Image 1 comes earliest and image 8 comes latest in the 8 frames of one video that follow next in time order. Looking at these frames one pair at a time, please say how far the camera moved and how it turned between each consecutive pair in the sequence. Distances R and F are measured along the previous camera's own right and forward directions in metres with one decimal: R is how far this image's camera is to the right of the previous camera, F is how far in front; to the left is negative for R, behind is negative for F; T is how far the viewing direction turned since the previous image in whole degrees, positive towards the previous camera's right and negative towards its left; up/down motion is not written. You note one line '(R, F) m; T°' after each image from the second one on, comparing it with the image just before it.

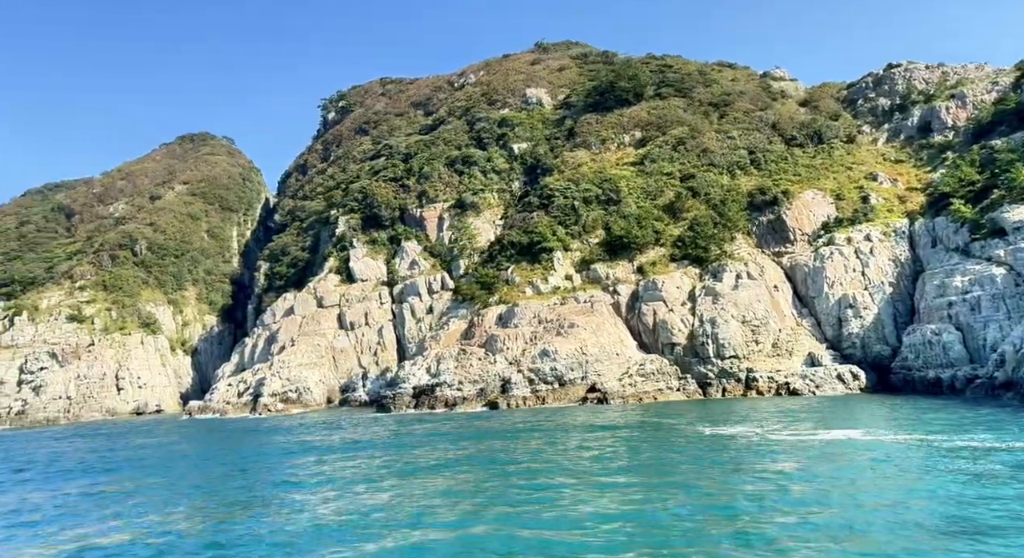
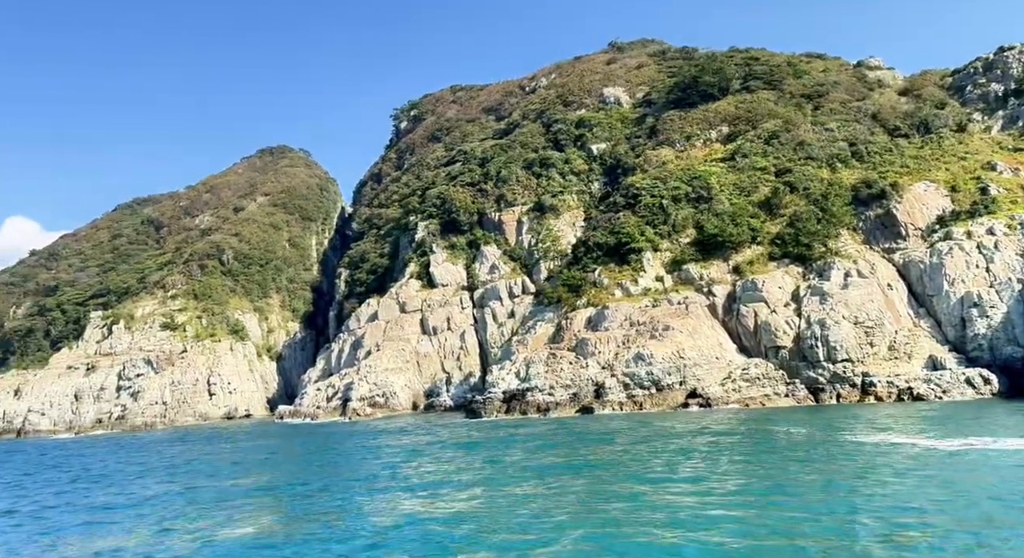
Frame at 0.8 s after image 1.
(-1.3, +0.9) m; -5°
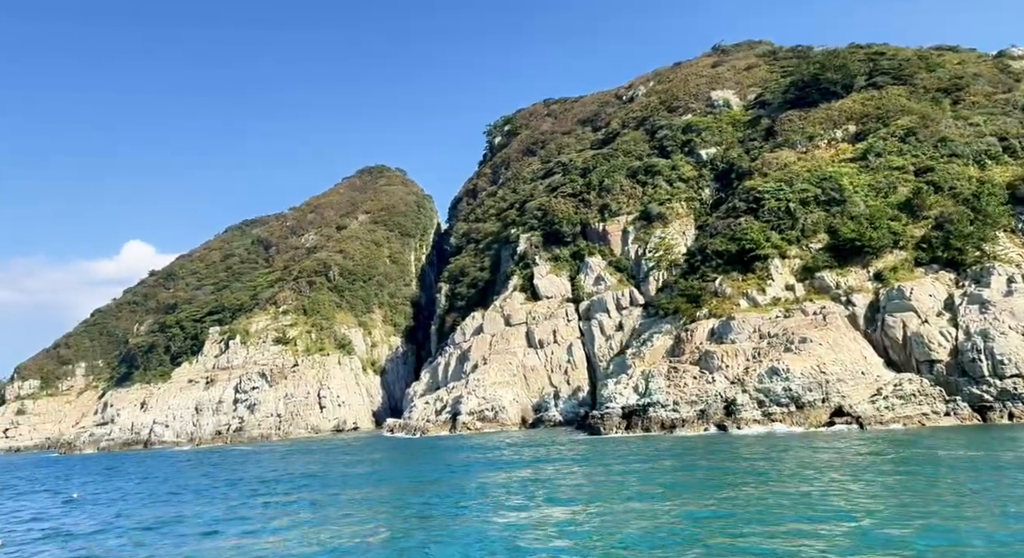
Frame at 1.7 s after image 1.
(-1.6, +1.2) m; -7°
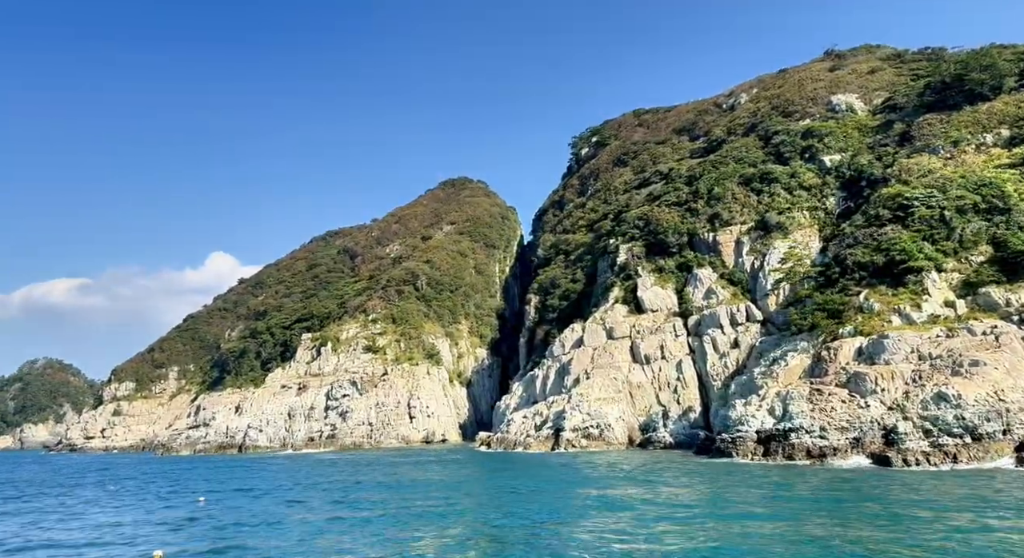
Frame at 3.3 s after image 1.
(-2.6, +2.0) m; -6°
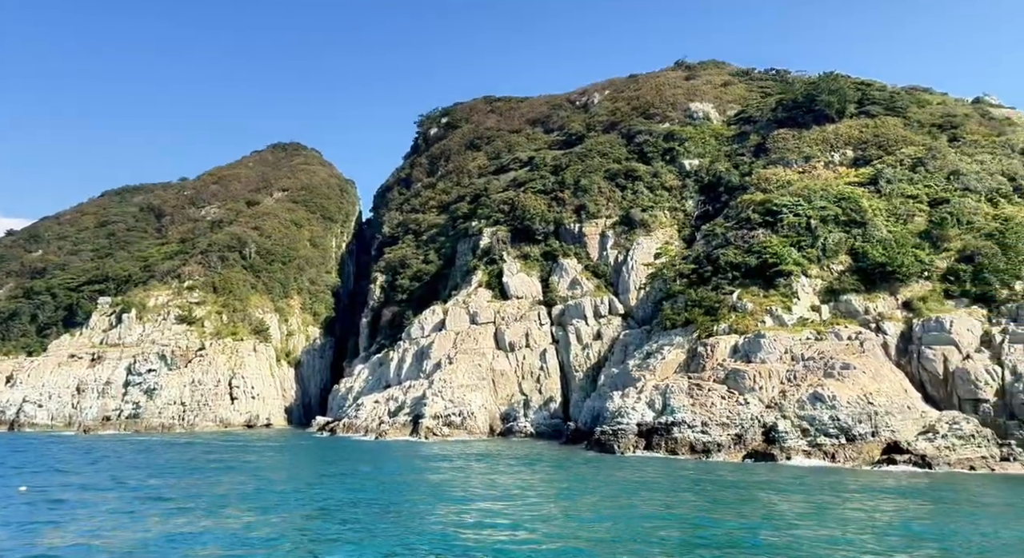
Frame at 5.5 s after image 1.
(-2.8, +3.3) m; +15°
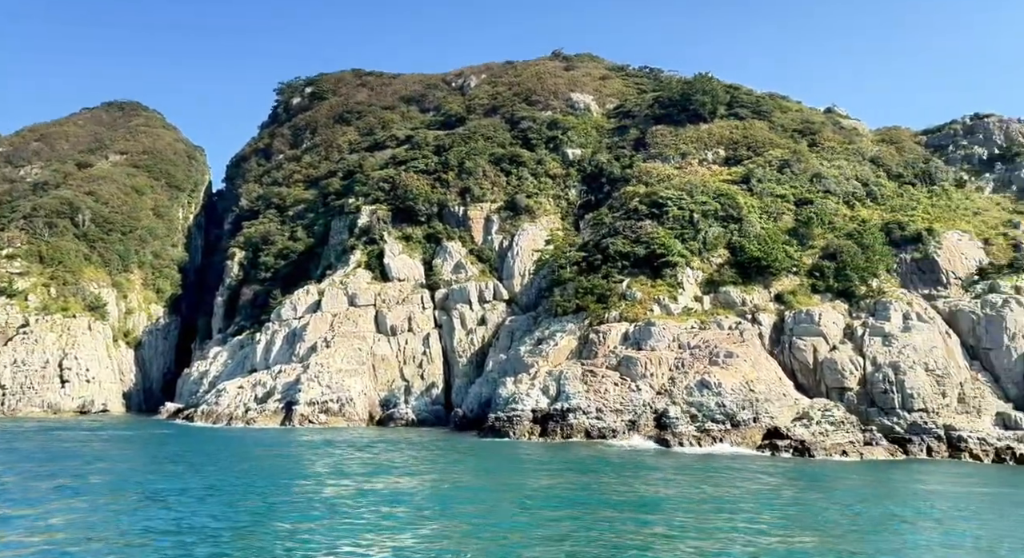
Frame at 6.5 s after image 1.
(-1.8, +1.3) m; +12°
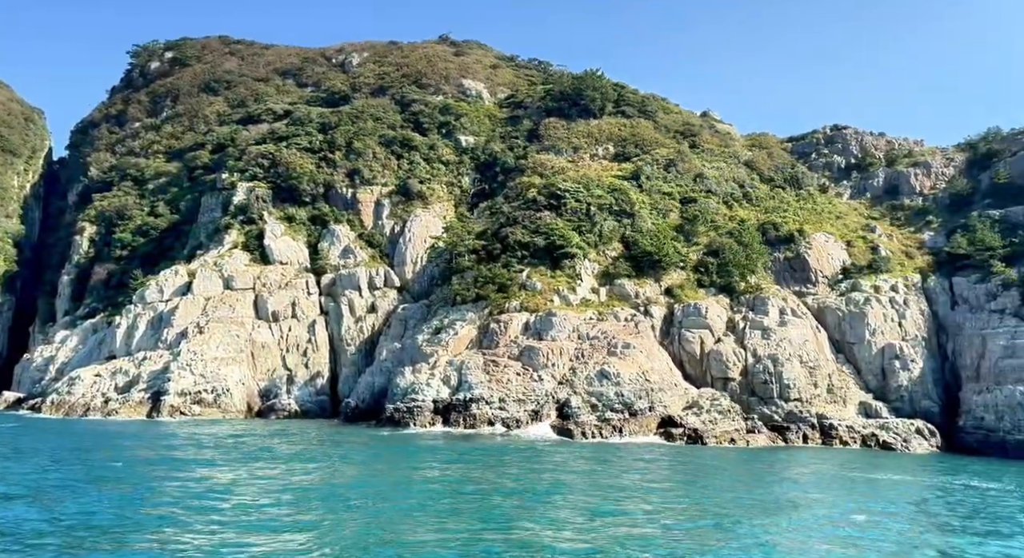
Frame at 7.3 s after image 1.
(-1.5, +0.7) m; +10°
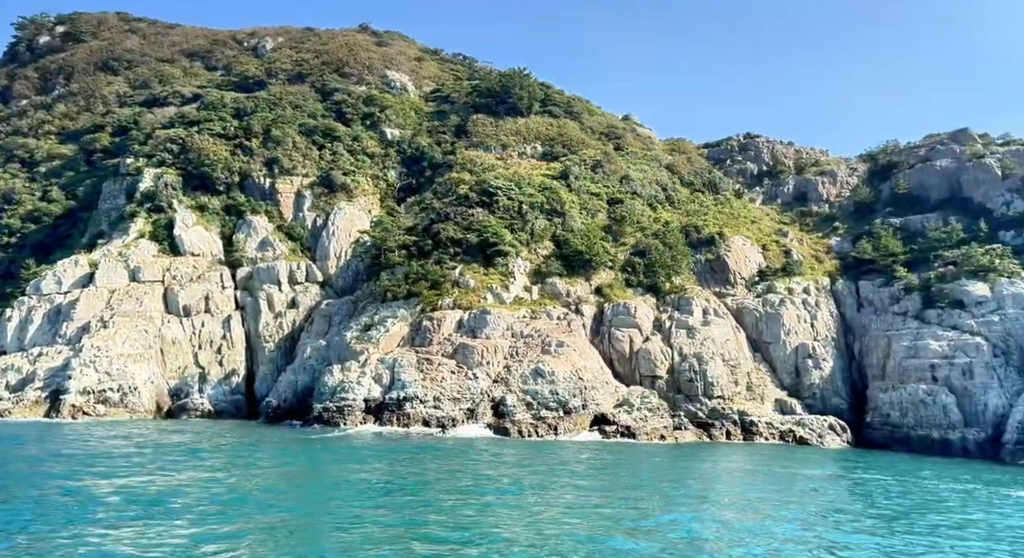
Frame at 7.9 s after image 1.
(-1.0, +0.4) m; +7°
